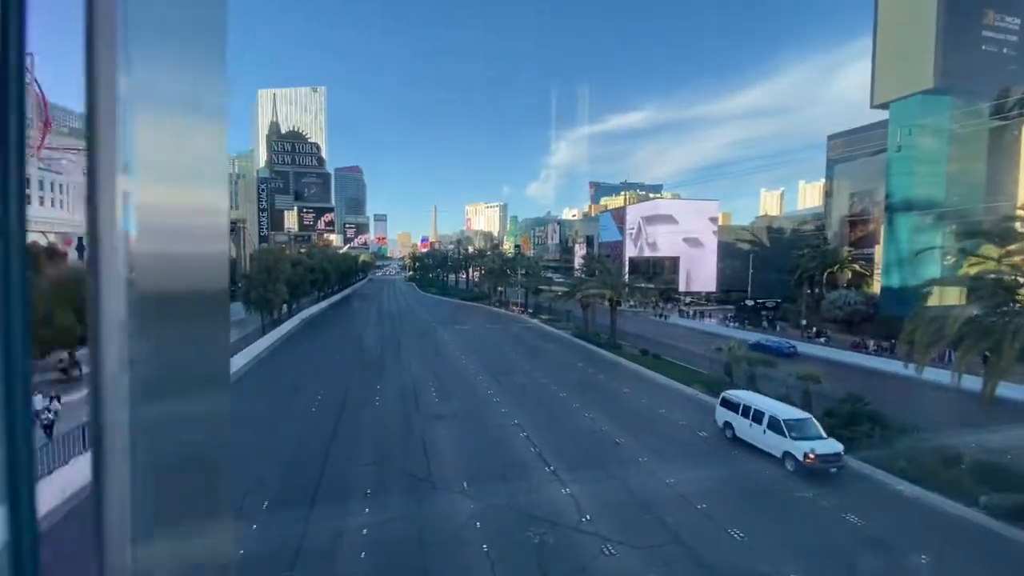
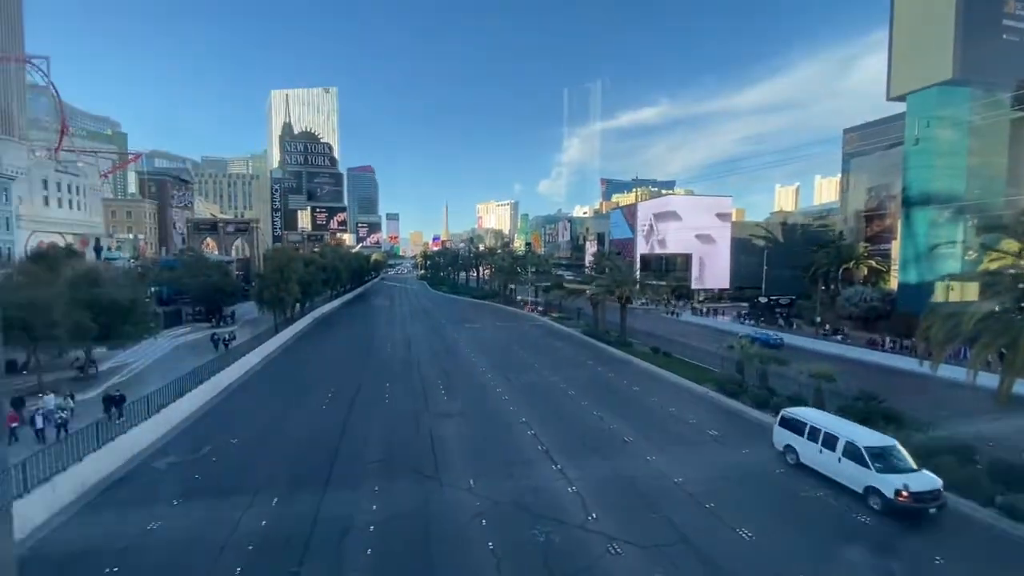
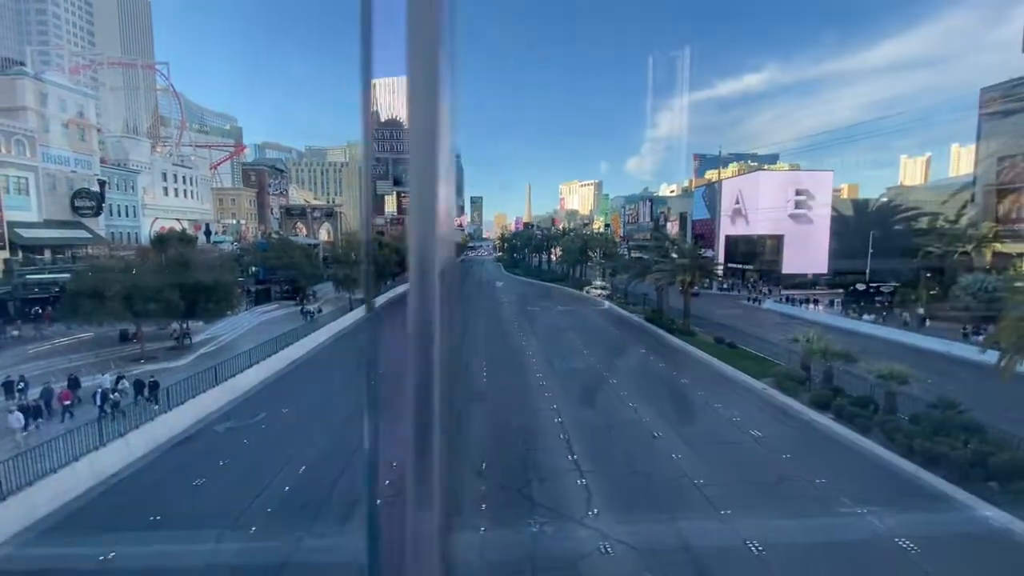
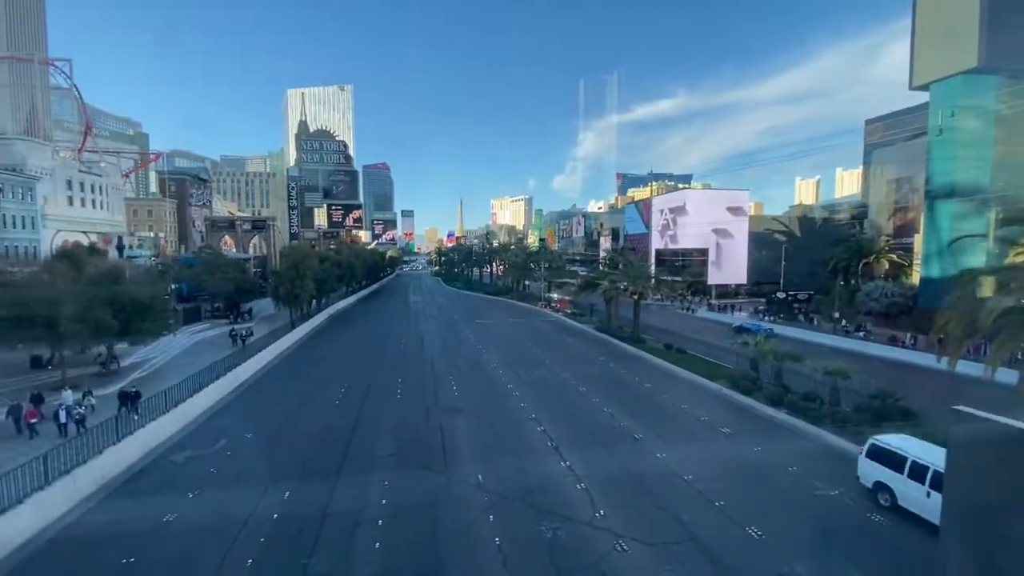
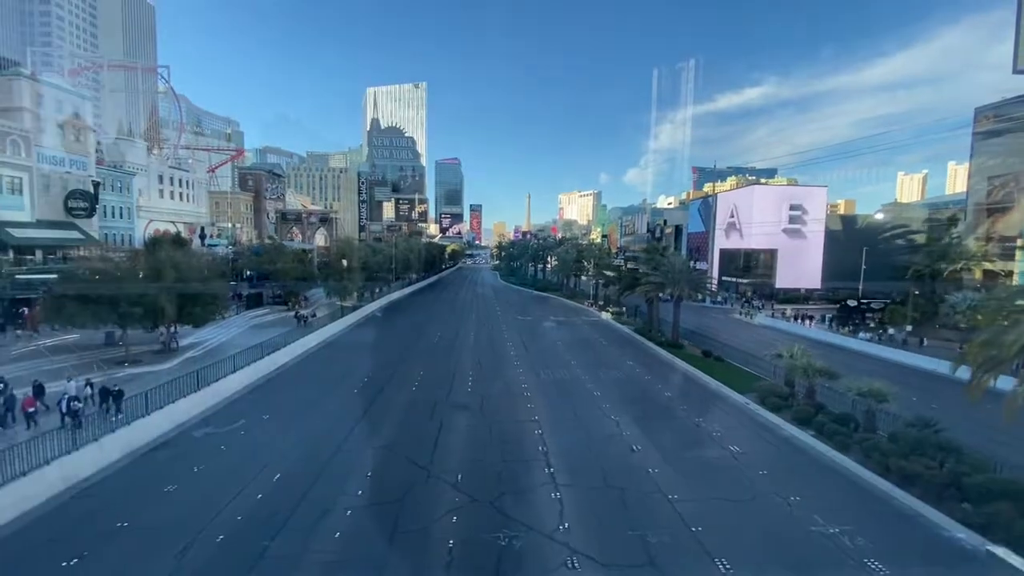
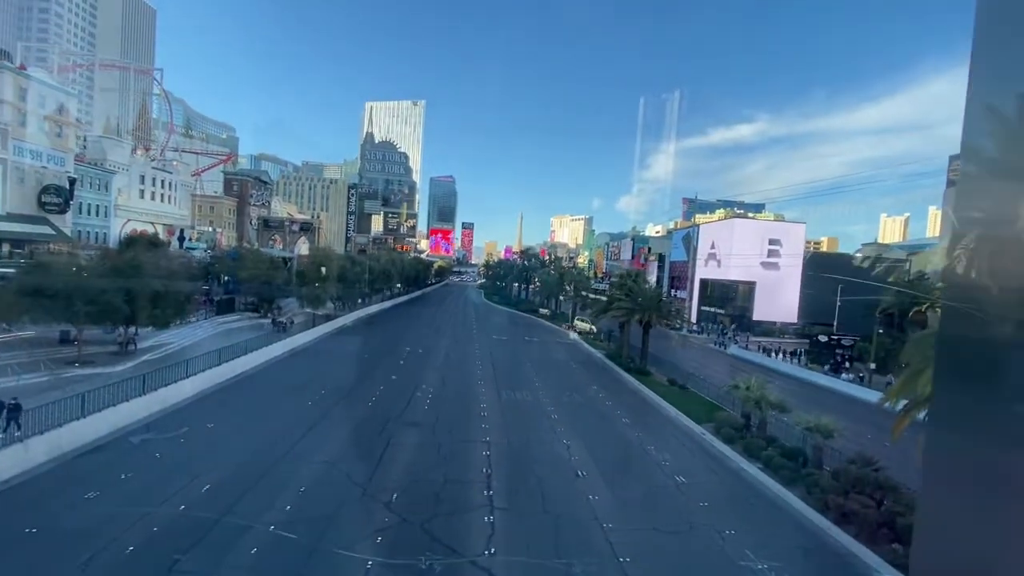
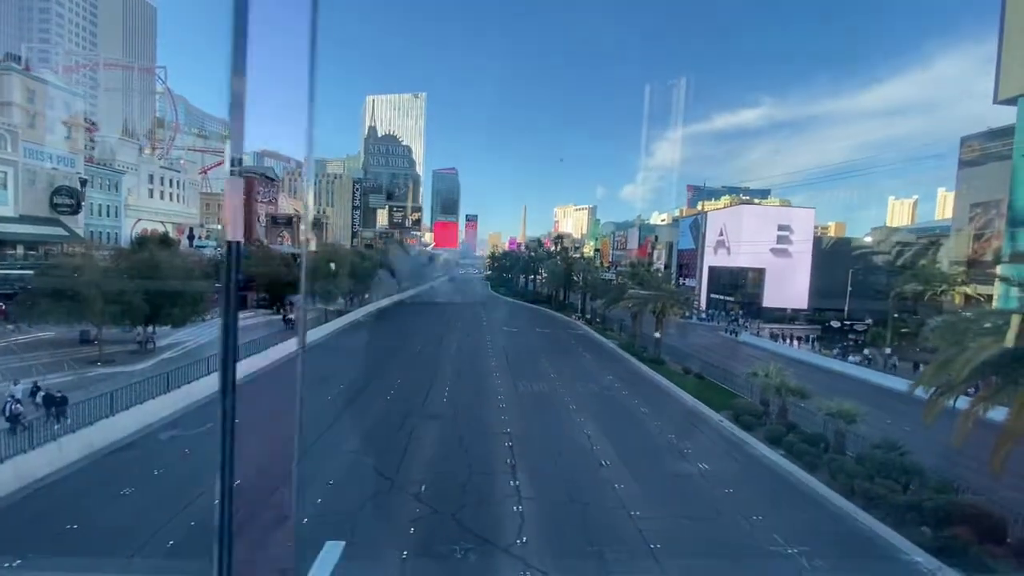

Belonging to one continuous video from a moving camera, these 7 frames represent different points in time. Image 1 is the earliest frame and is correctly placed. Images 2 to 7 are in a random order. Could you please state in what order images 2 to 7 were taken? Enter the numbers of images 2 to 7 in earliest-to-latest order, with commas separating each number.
2, 4, 3, 5, 7, 6
